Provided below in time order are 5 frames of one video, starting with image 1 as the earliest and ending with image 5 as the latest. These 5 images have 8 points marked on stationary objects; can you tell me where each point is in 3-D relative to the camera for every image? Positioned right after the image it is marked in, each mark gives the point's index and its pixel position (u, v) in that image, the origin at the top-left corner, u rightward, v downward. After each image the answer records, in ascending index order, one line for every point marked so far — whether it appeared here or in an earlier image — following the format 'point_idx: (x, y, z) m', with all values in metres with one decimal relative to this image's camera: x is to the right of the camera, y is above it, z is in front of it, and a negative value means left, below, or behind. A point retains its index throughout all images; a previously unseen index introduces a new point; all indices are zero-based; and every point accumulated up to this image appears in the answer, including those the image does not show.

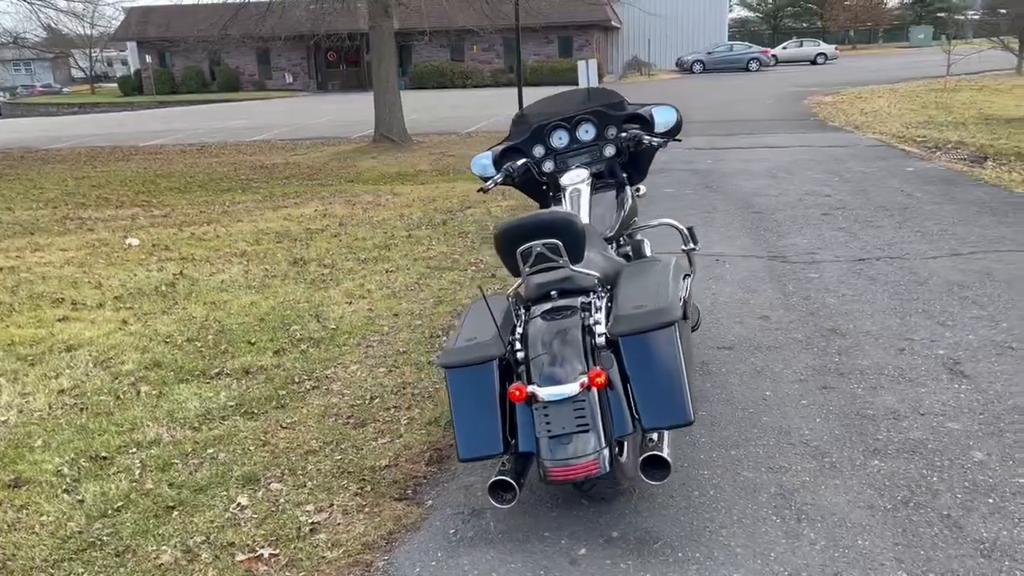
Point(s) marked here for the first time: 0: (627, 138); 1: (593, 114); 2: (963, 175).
0: (+0.6, +0.8, +4.4) m
1: (+0.4, +0.9, +4.4) m
2: (+6.2, +1.6, +12.0) m
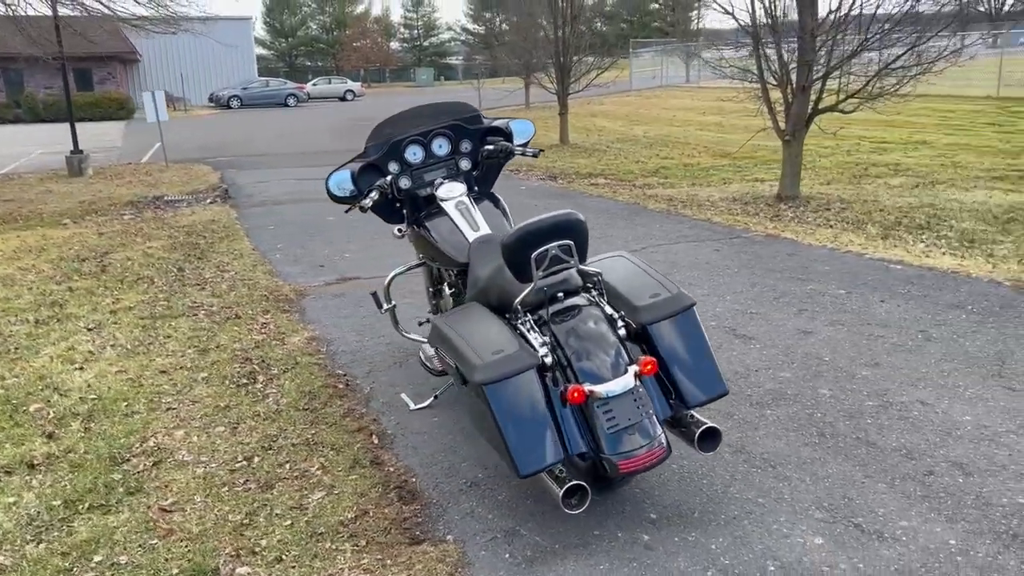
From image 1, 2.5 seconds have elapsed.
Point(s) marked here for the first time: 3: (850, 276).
0: (-0.1, +0.7, +4.5) m
1: (-0.3, +0.8, +4.4) m
2: (+0.8, +1.6, +13.9) m
3: (+2.7, +0.1, +7.0) m
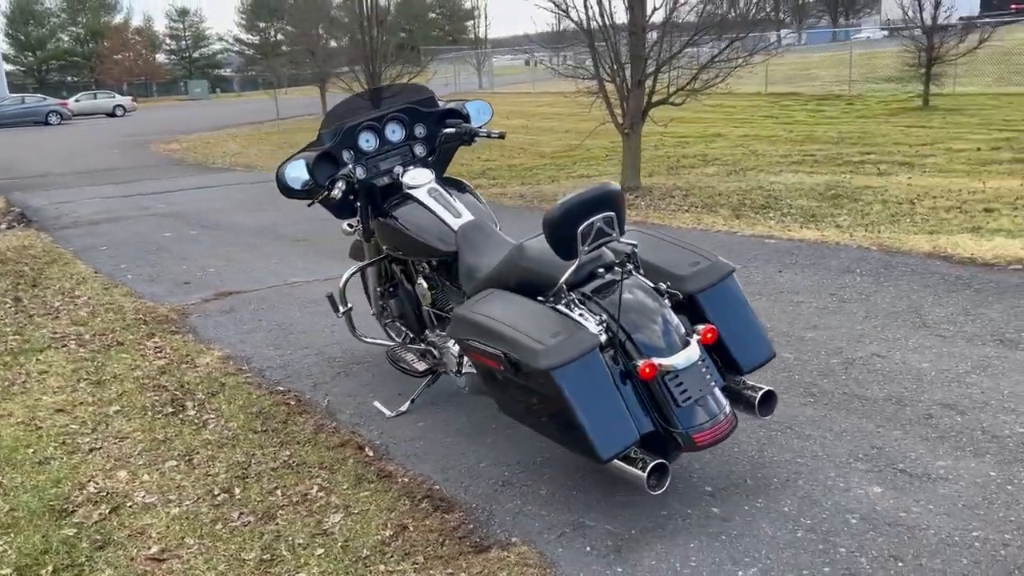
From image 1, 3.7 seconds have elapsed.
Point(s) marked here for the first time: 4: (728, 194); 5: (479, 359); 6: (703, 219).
0: (-0.4, +0.7, +4.2) m
1: (-0.5, +0.8, +4.1) m
2: (-1.7, +1.5, +13.6) m
3: (+1.9, +0.3, +7.4) m
4: (+2.9, +1.3, +11.6) m
5: (-0.1, -0.3, +3.1) m
6: (+2.1, +0.8, +9.7) m
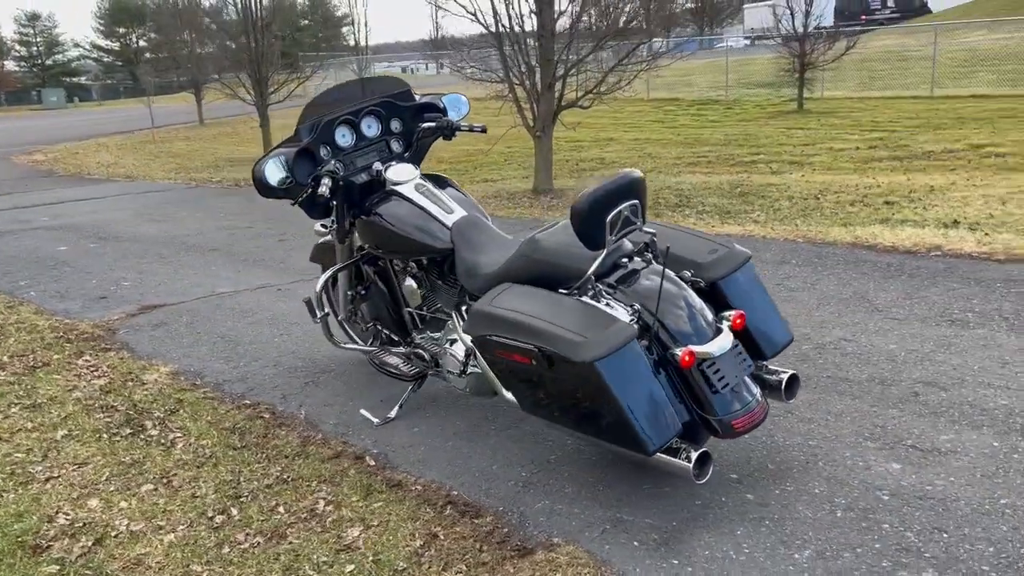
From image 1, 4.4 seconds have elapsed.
0: (-0.5, +0.7, +4.1) m
1: (-0.6, +0.8, +4.0) m
2: (-3.0, +1.3, +13.2) m
3: (+1.4, +0.3, +7.5) m
4: (+1.7, +1.3, +11.8) m
5: (0.0, -0.2, +3.0) m
6: (+1.3, +0.8, +9.8) m
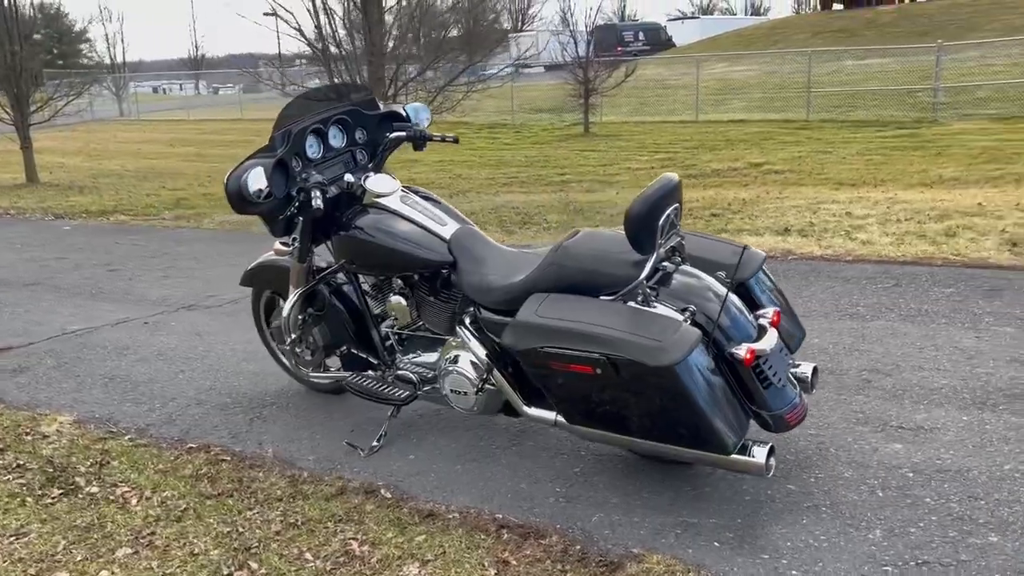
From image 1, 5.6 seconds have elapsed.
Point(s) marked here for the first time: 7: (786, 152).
0: (-0.6, +0.7, +3.9) m
1: (-0.7, +0.7, +3.7) m
2: (-5.5, +0.8, +12.0) m
3: (+0.3, +0.2, +7.6) m
4: (-0.5, +1.0, +11.9) m
5: (+0.2, -0.3, +2.9) m
6: (-0.4, +0.6, +9.8) m
7: (+6.3, +3.1, +19.9) m
